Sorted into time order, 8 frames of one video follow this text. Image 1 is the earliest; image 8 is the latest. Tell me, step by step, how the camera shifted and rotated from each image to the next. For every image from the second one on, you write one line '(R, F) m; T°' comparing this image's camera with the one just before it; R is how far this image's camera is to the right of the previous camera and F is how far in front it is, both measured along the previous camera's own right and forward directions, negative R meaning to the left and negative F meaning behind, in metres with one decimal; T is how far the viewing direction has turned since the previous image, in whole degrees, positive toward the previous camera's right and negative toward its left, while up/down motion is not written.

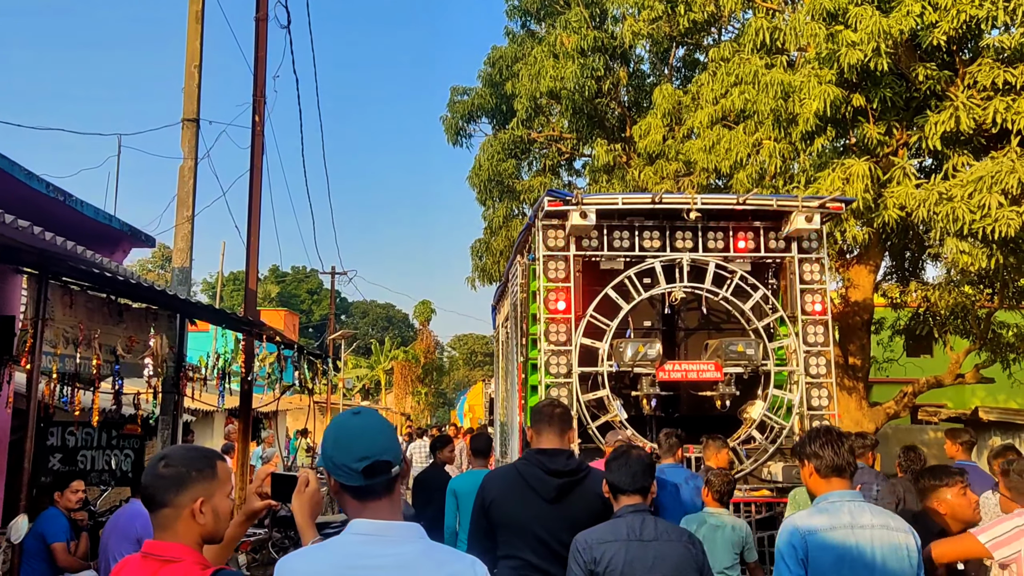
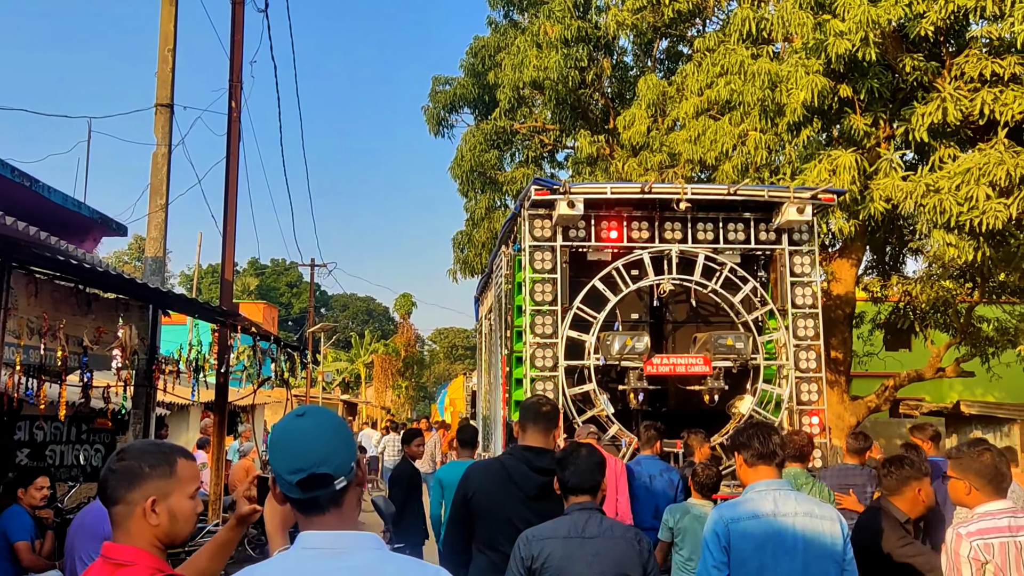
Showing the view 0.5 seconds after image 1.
(0.0, +0.2) m; +1°
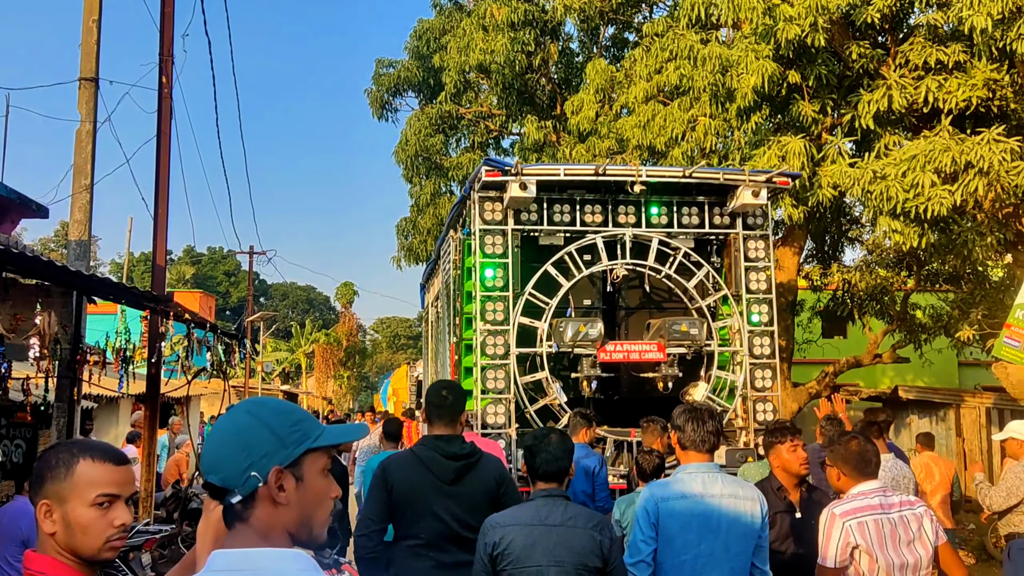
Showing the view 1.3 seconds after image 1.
(-0.1, +0.3) m; +4°
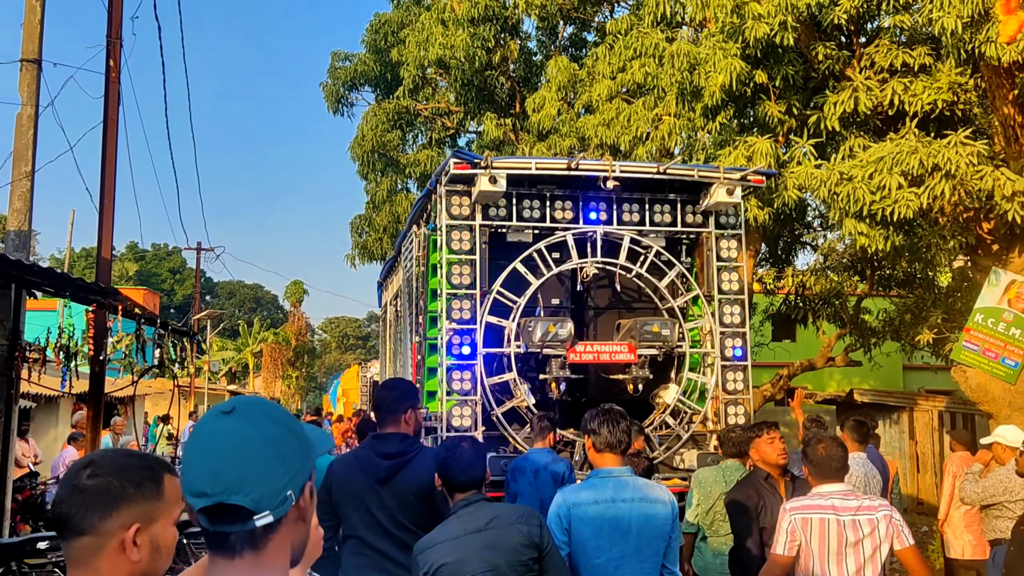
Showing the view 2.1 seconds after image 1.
(-0.1, +0.3) m; +3°
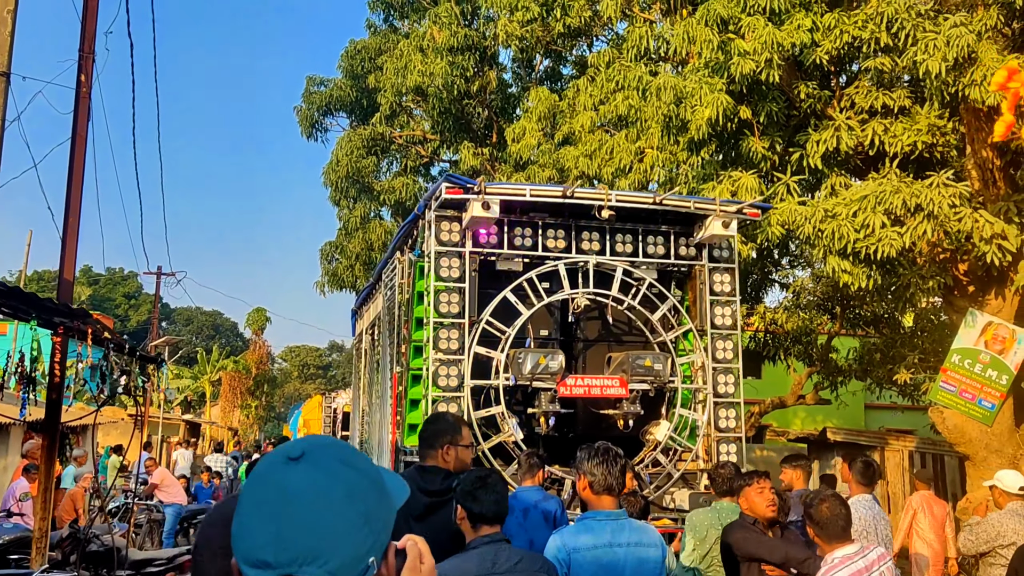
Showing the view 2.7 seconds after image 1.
(-0.2, +0.2) m; +2°
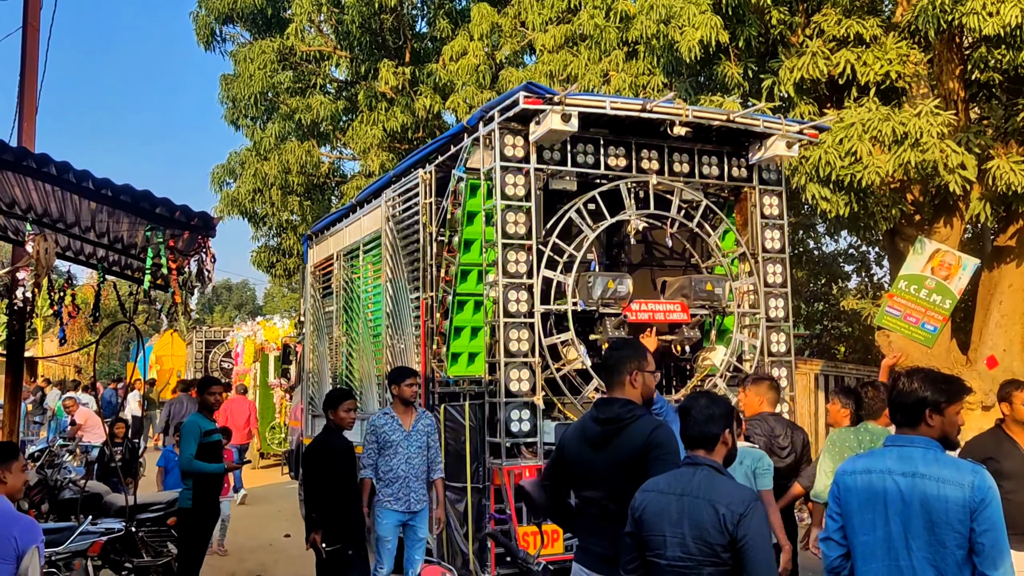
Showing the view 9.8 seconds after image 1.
(-1.7, +0.6) m; +11°
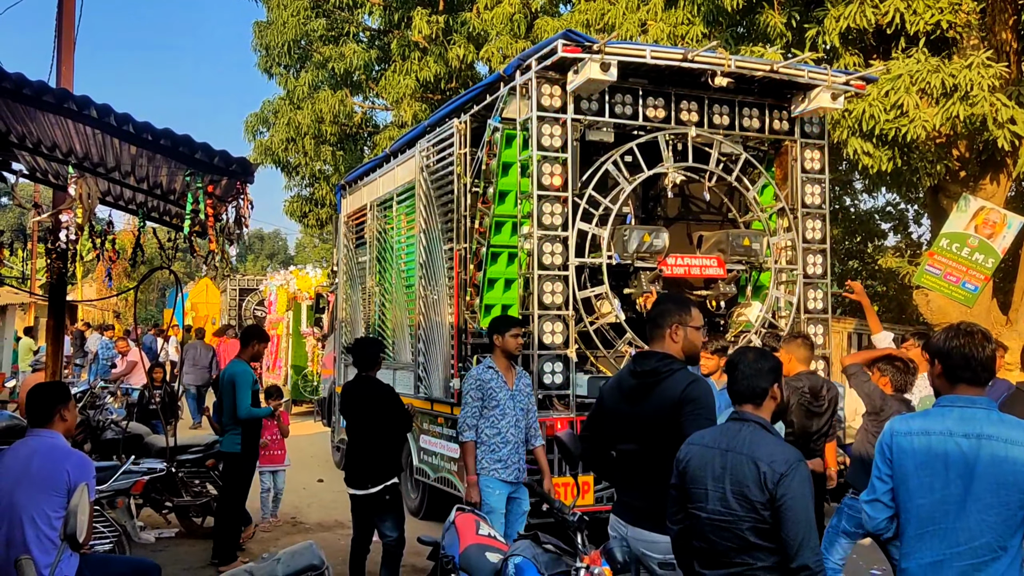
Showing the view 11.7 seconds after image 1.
(0.0, 0.0) m; -2°
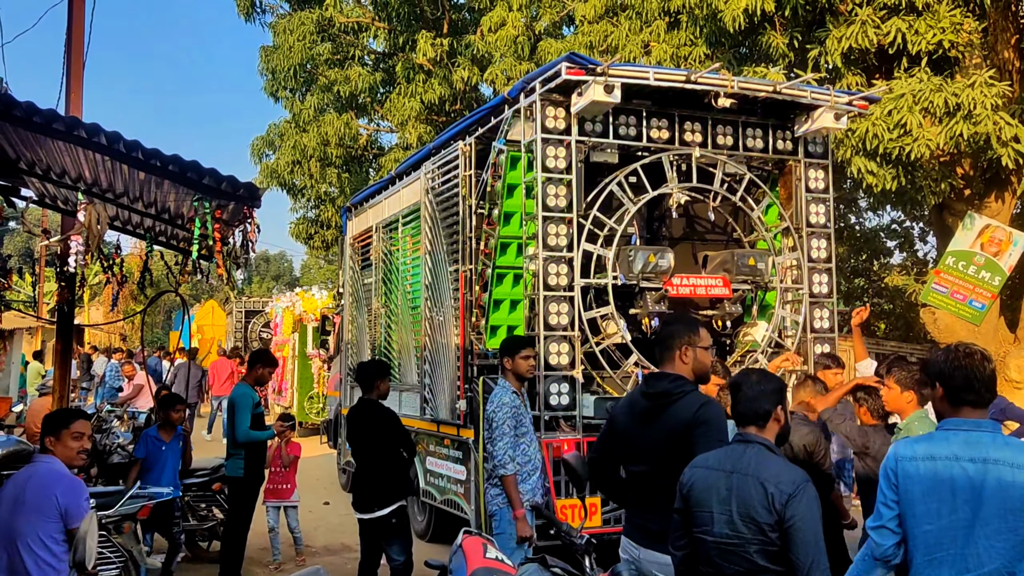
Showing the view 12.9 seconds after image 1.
(0.0, 0.0) m; 0°
